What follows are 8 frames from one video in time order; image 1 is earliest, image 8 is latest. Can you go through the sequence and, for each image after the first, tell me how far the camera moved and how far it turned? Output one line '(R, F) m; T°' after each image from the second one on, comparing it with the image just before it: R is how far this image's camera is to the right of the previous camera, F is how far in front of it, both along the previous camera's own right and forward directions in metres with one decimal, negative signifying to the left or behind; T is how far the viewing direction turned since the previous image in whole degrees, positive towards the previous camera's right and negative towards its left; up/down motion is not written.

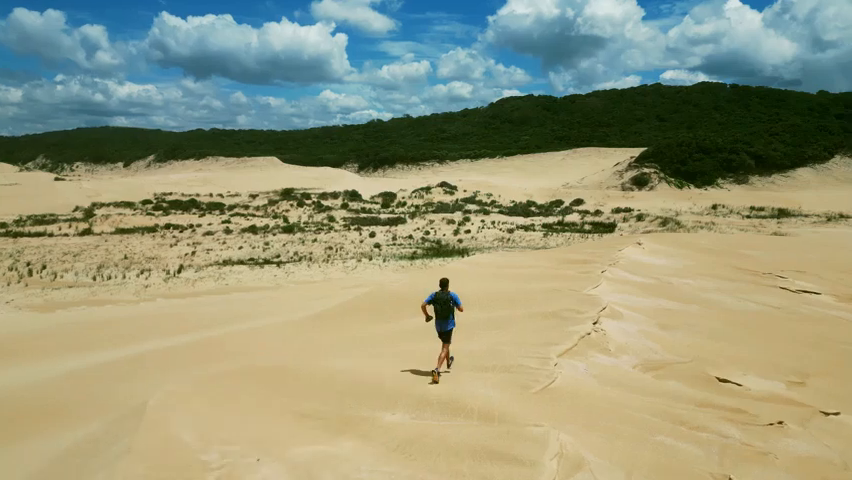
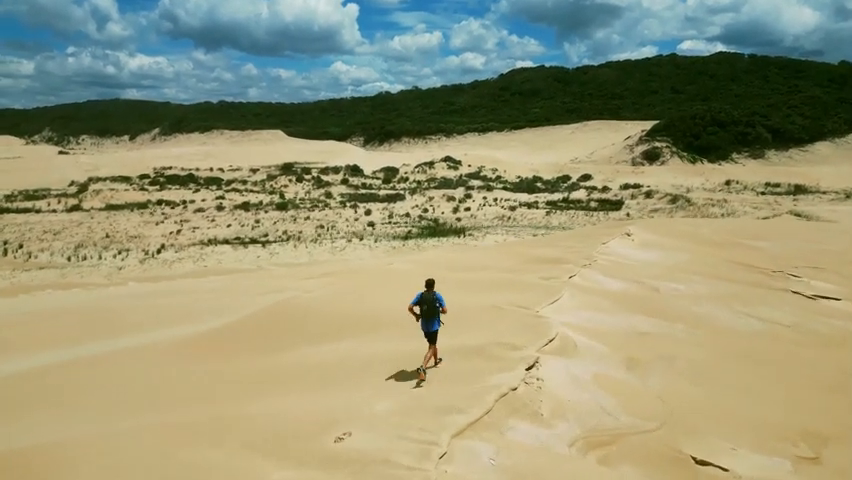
(+0.5, +0.9) m; -1°
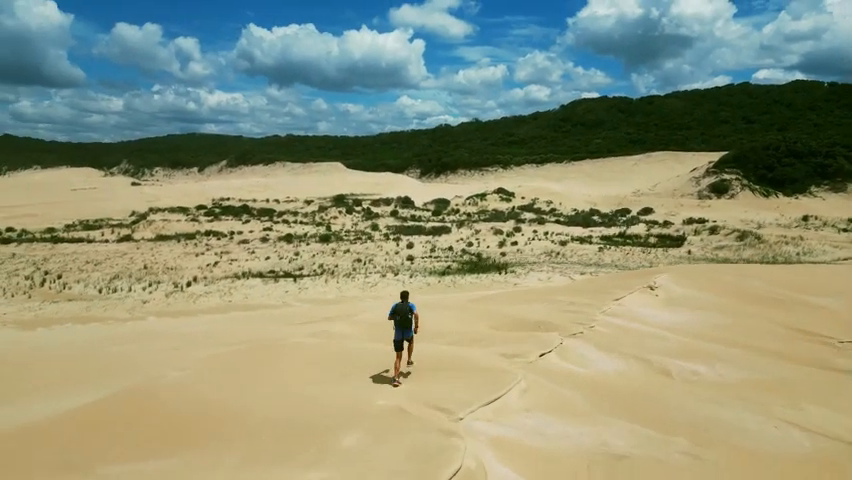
(+0.7, +0.9) m; -6°
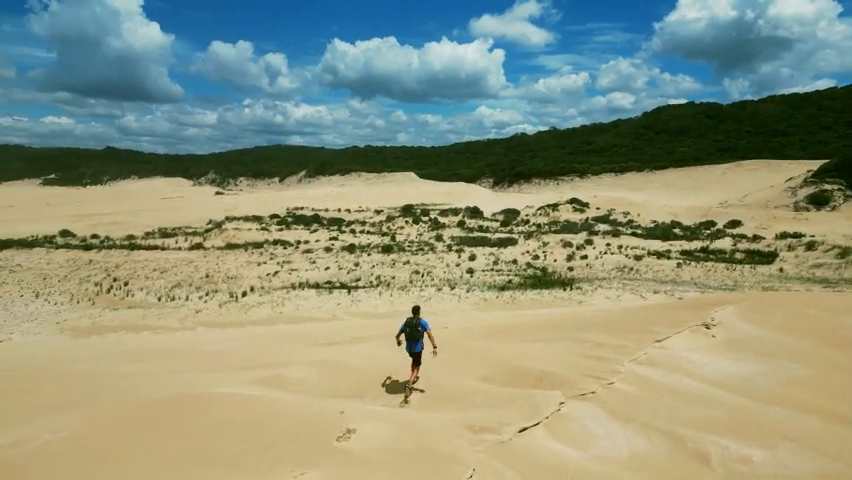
(+0.5, +0.7) m; -7°
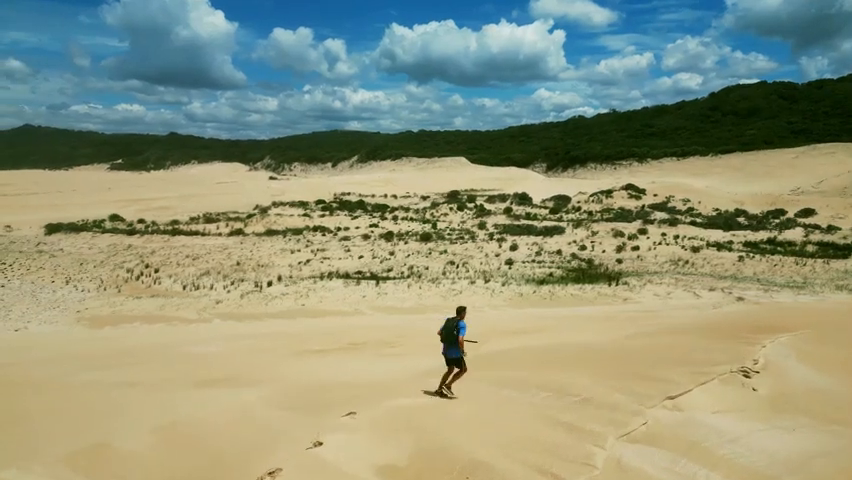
(+0.6, +1.0) m; -5°
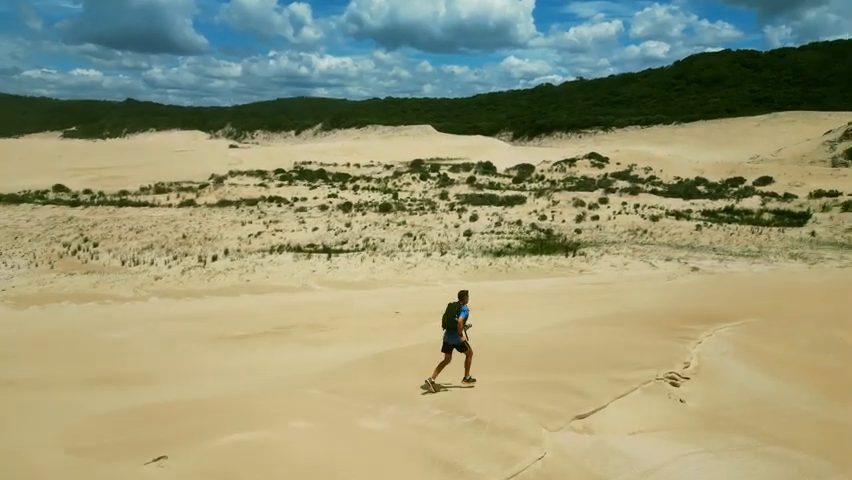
(+0.4, +0.5) m; +3°
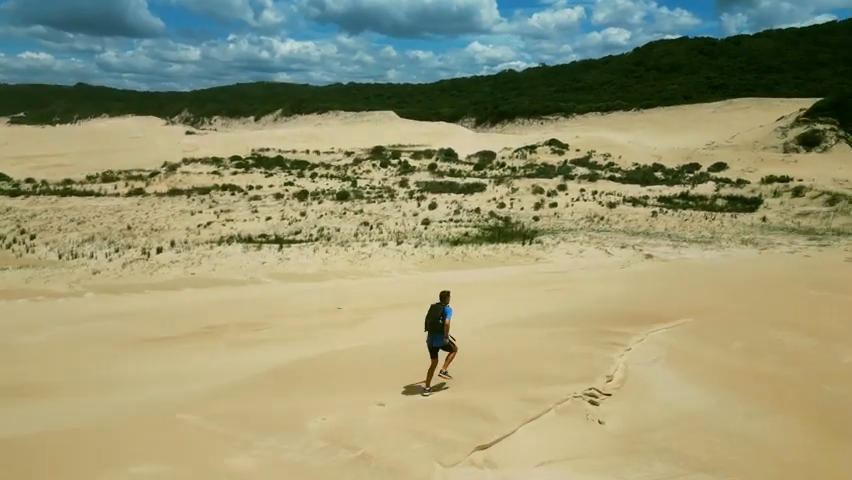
(+0.3, +0.3) m; +3°
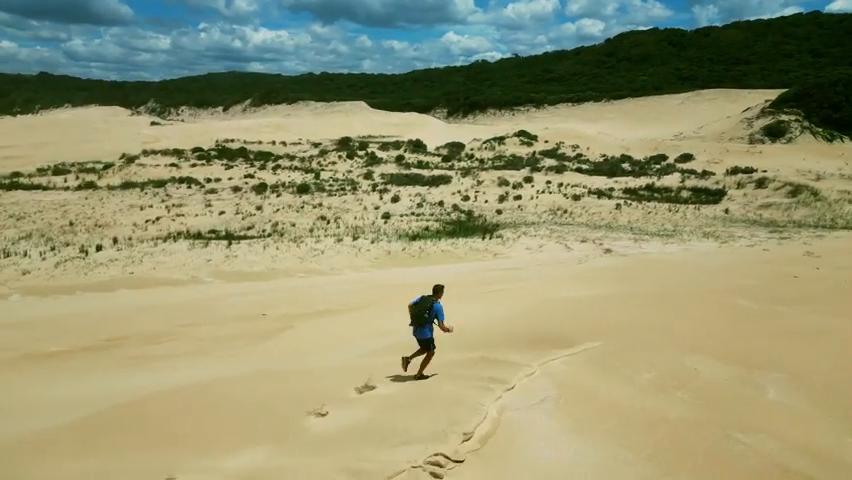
(+0.5, +0.5) m; +2°
